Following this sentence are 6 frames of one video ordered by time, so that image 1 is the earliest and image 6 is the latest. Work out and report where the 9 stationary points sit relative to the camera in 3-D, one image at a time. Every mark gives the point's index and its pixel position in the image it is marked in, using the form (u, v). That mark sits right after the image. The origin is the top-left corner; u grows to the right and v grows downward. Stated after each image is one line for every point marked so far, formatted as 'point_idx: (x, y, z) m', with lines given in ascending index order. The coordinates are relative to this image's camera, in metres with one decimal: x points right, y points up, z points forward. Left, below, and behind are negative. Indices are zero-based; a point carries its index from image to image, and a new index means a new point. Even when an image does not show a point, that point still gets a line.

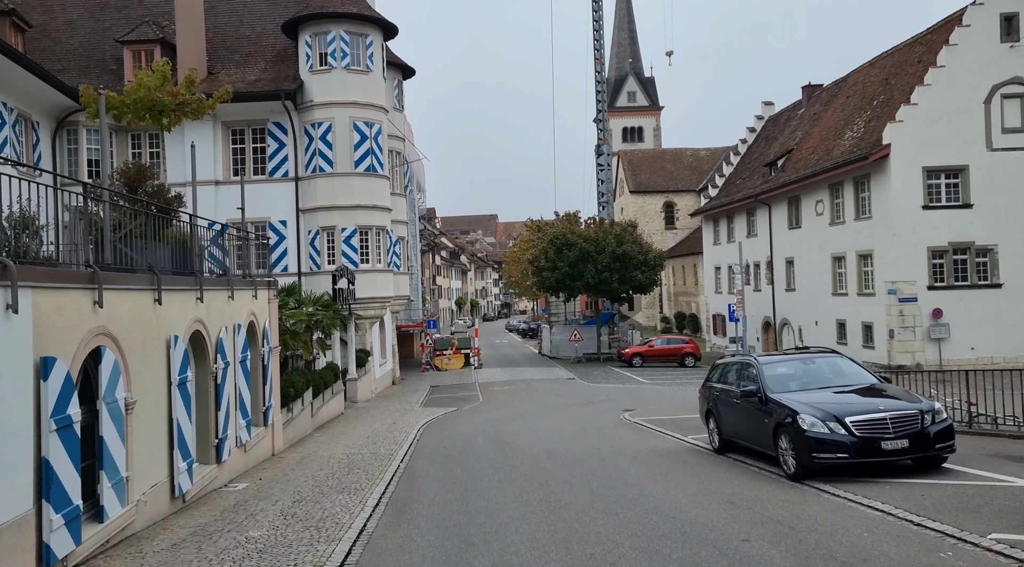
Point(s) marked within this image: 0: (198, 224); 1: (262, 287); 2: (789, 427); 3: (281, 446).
0: (-4.3, +0.8, +10.6) m
1: (-4.2, 0.0, +13.0) m
2: (+3.1, -1.6, +8.8) m
3: (-4.0, -2.8, +13.5) m
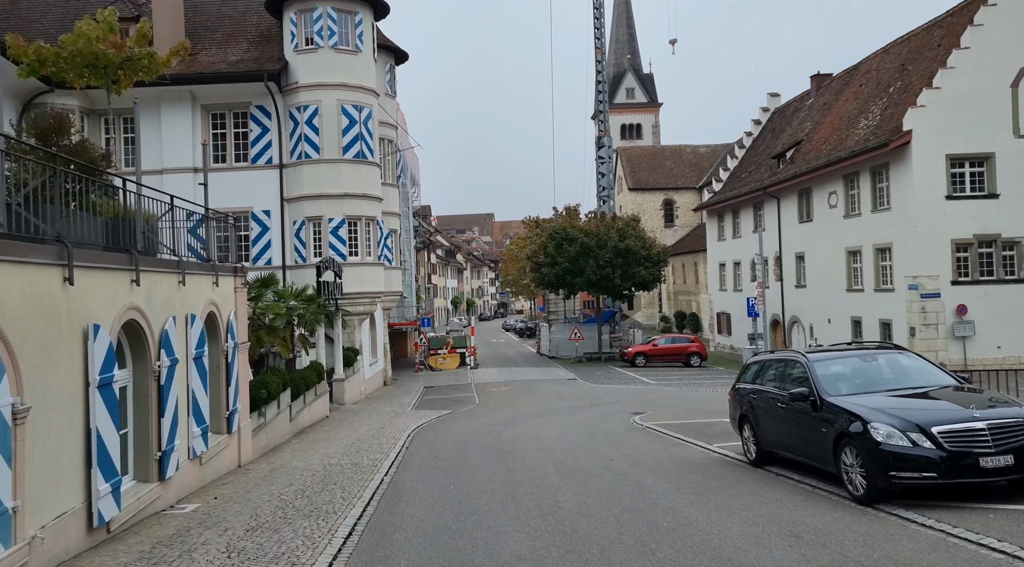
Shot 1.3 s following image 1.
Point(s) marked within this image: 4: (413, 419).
0: (-4.3, +1.0, +9.0) m
1: (-4.2, +0.2, +11.4) m
2: (+3.2, -1.4, +7.2) m
3: (-4.0, -2.6, +11.8) m
4: (-2.4, -3.4, +19.1) m
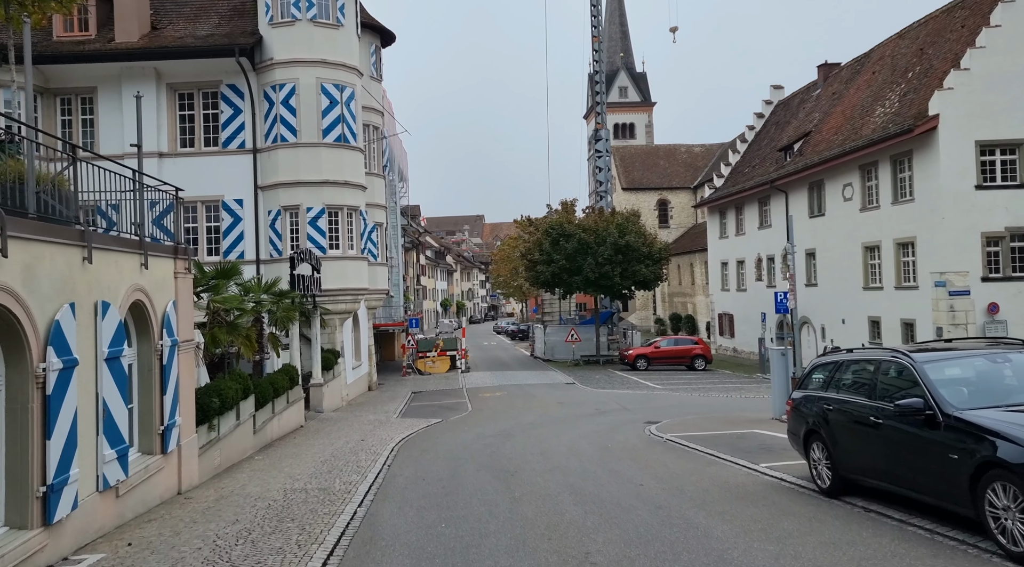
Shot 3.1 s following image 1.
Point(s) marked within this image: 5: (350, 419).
0: (-4.2, +1.2, +6.8) m
1: (-4.2, +0.3, +9.2) m
2: (+3.3, -1.2, +5.1) m
3: (-4.0, -2.5, +9.7) m
4: (-2.5, -3.2, +16.9) m
5: (-4.1, -3.5, +19.8) m
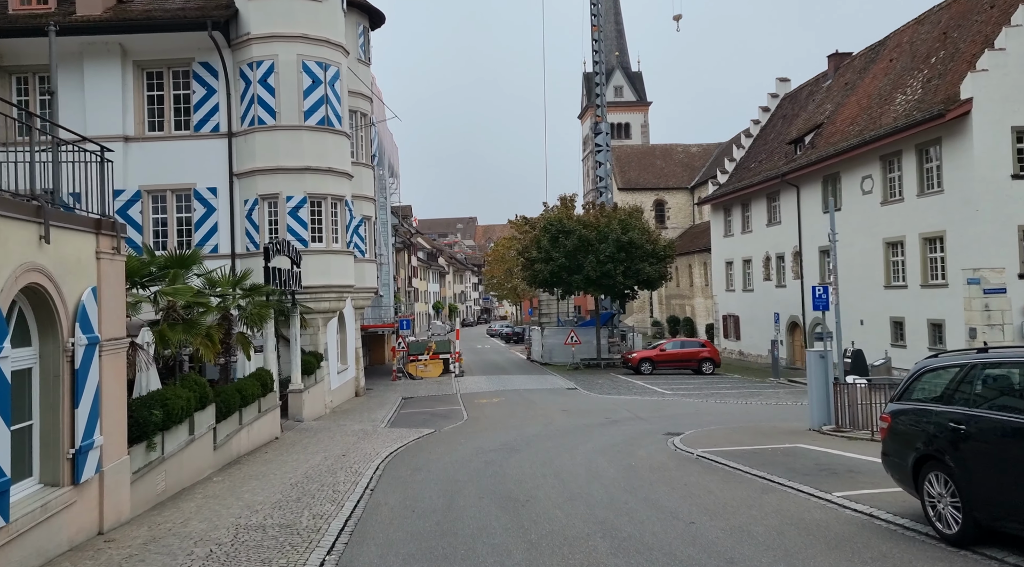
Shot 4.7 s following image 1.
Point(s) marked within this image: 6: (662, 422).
0: (-4.0, +1.4, +4.8) m
1: (-4.0, +0.5, +7.2) m
2: (+3.5, -1.1, +3.2) m
3: (-3.9, -2.3, +7.7) m
4: (-2.4, -3.1, +15.0) m
5: (-4.1, -3.3, +17.8) m
6: (+3.2, -3.0, +16.5) m
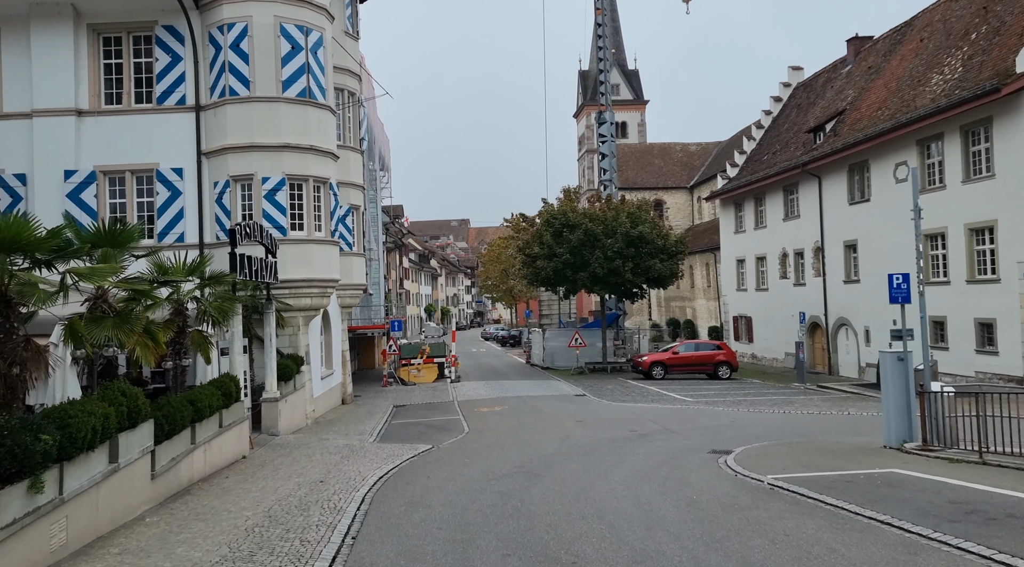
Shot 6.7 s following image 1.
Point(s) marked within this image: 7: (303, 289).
0: (-3.7, +1.7, +2.3) m
1: (-3.7, +0.7, +4.7) m
2: (+3.8, -0.8, +0.7) m
3: (-3.5, -2.1, +5.1) m
4: (-2.2, -2.9, +12.4) m
5: (-3.9, -3.2, +15.2) m
6: (+3.4, -2.8, +14.1) m
7: (-5.1, -0.1, +18.6) m
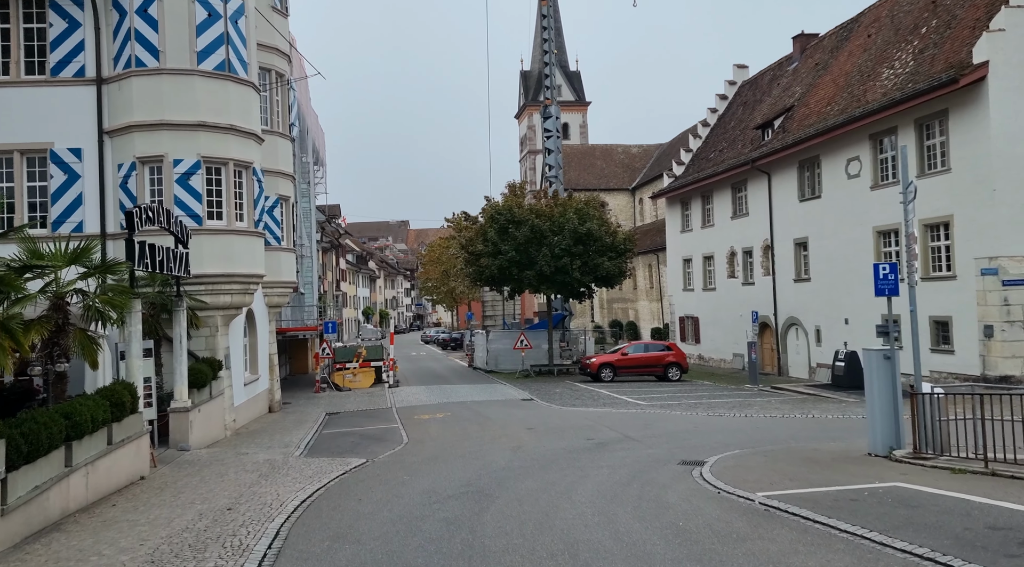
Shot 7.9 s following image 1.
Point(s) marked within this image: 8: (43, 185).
0: (-3.7, +1.8, +0.5) m
1: (-3.9, +0.9, +2.9) m
2: (+3.9, -0.6, -0.5) m
3: (-3.7, -1.9, +3.3) m
4: (-3.0, -2.7, +10.7) m
5: (-4.9, -3.1, +13.3) m
6: (+2.5, -2.7, +12.8) m
7: (-6.3, 0.0, +16.6) m
8: (-10.2, +2.1, +16.9) m
